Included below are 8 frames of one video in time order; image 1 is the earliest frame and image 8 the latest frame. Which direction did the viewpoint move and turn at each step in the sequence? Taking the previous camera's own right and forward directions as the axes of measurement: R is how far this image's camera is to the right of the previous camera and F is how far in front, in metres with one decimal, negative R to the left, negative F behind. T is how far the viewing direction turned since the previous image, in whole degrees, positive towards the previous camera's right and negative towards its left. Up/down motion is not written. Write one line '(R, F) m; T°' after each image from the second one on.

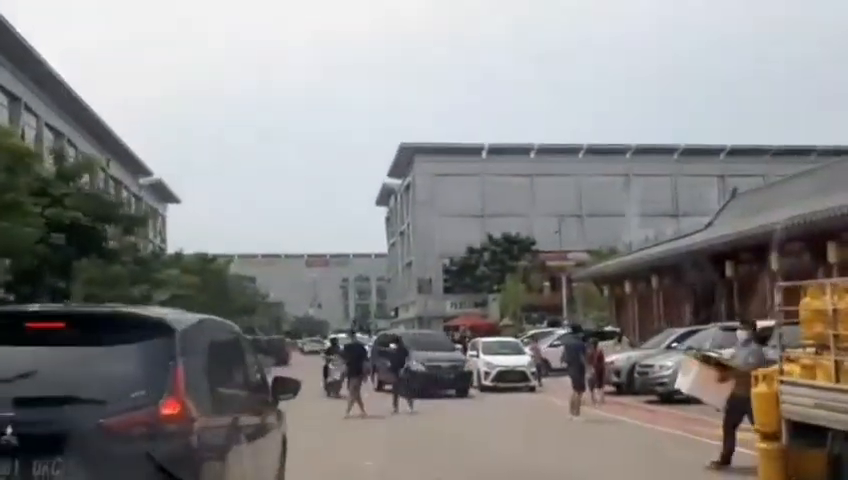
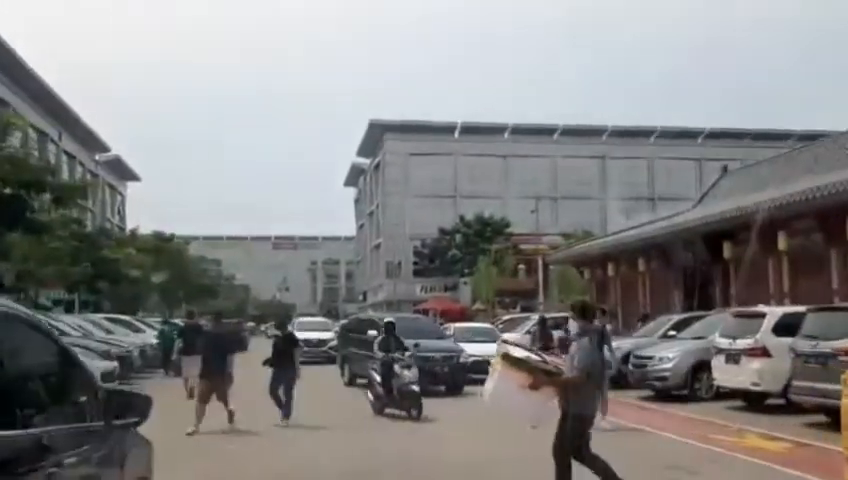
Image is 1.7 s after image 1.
(+0.1, +3.1) m; +2°
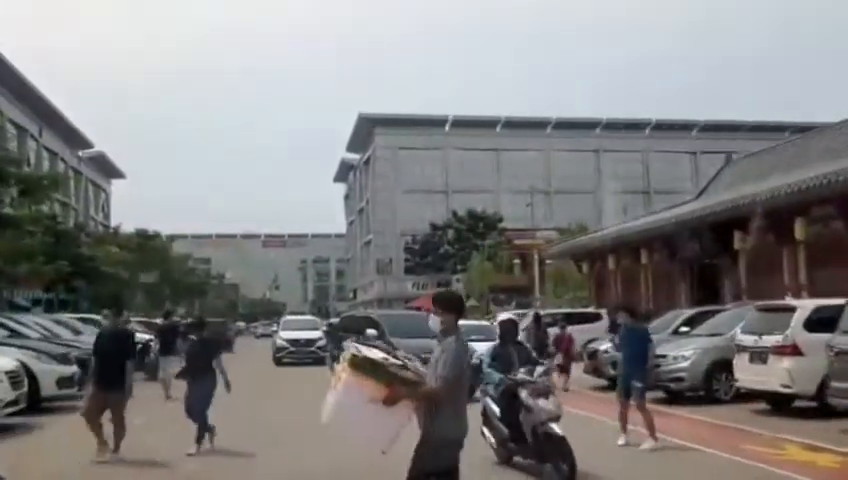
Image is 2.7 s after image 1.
(0.0, +1.8) m; 0°
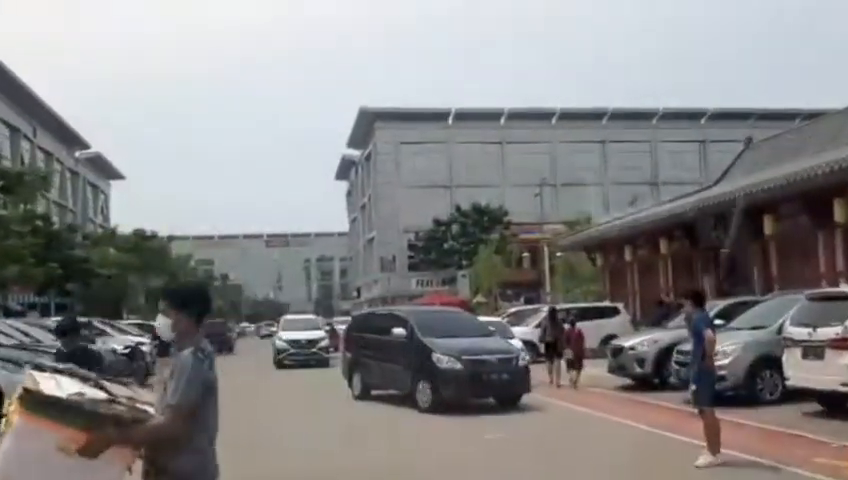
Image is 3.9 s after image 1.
(-0.1, +1.8) m; 0°
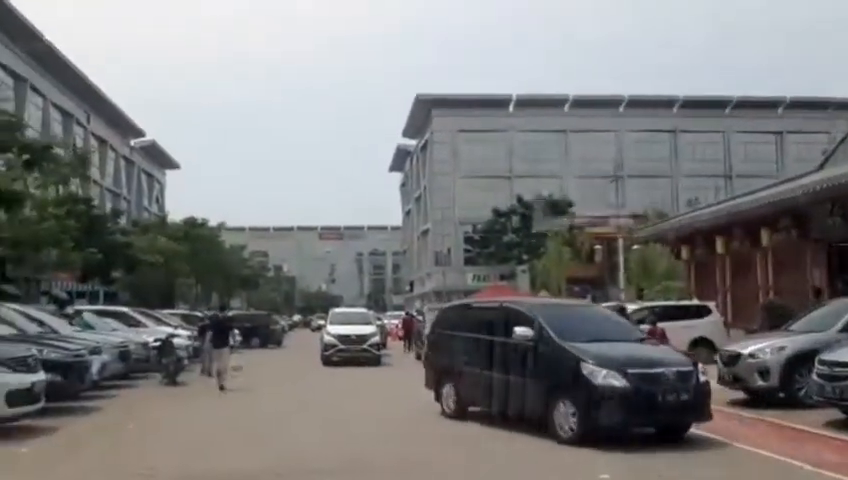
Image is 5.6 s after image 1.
(-0.3, +3.4) m; -3°
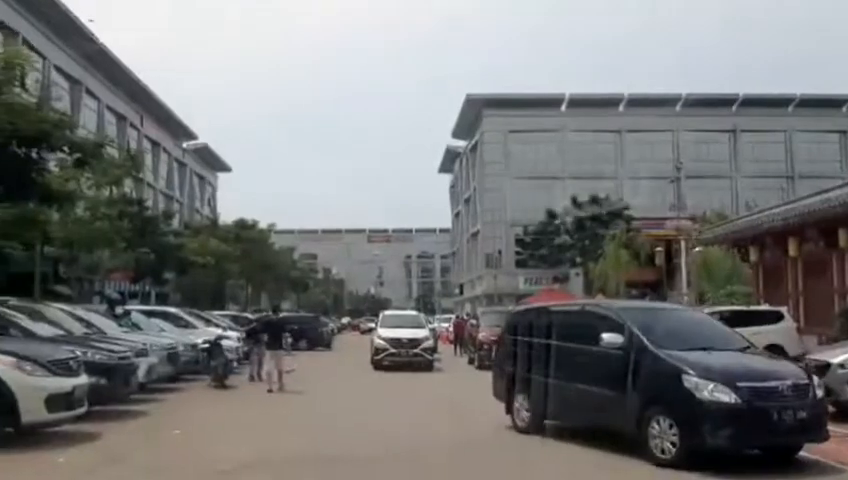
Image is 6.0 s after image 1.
(-0.2, +1.1) m; -2°
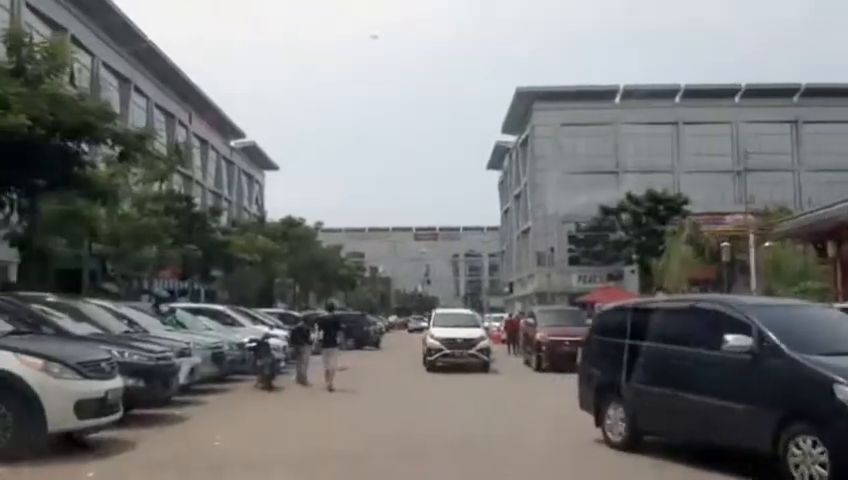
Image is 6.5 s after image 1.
(-0.3, +1.6) m; -2°
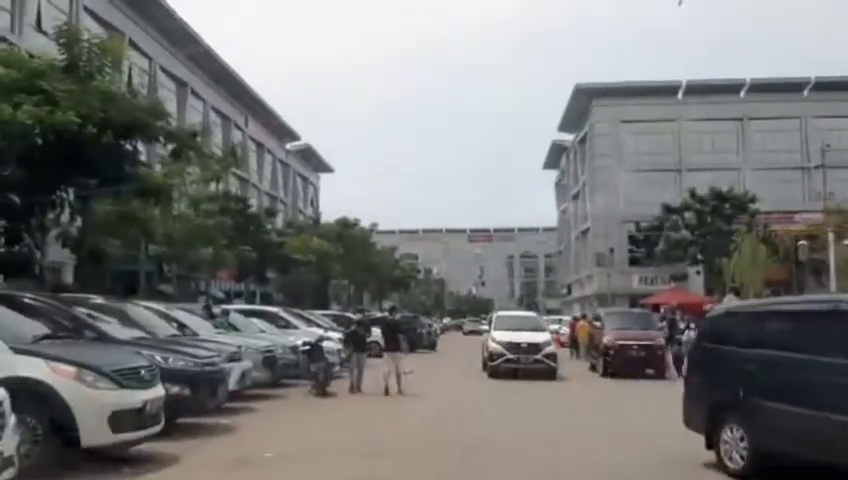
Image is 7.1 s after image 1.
(-0.2, +1.4) m; -3°
